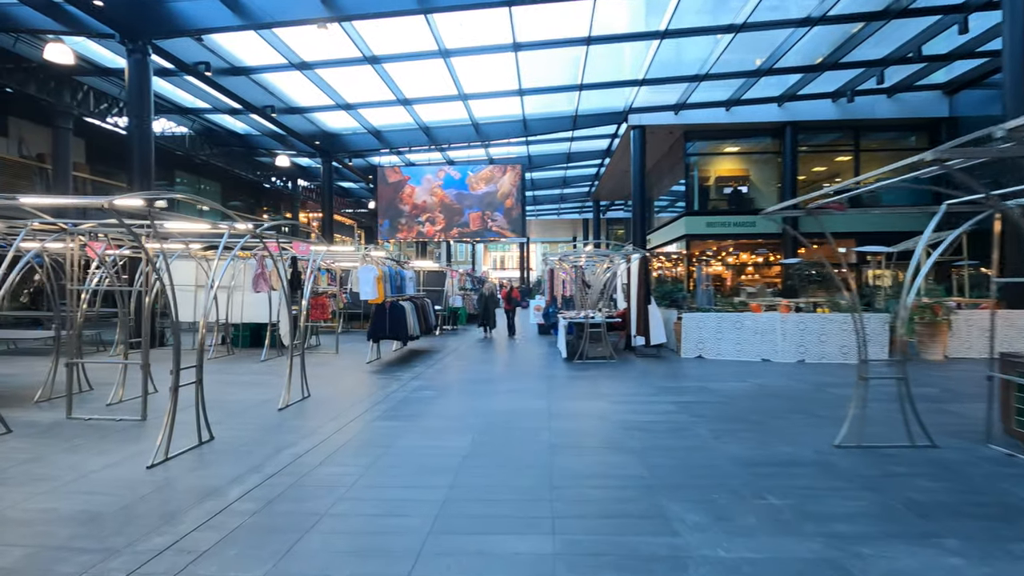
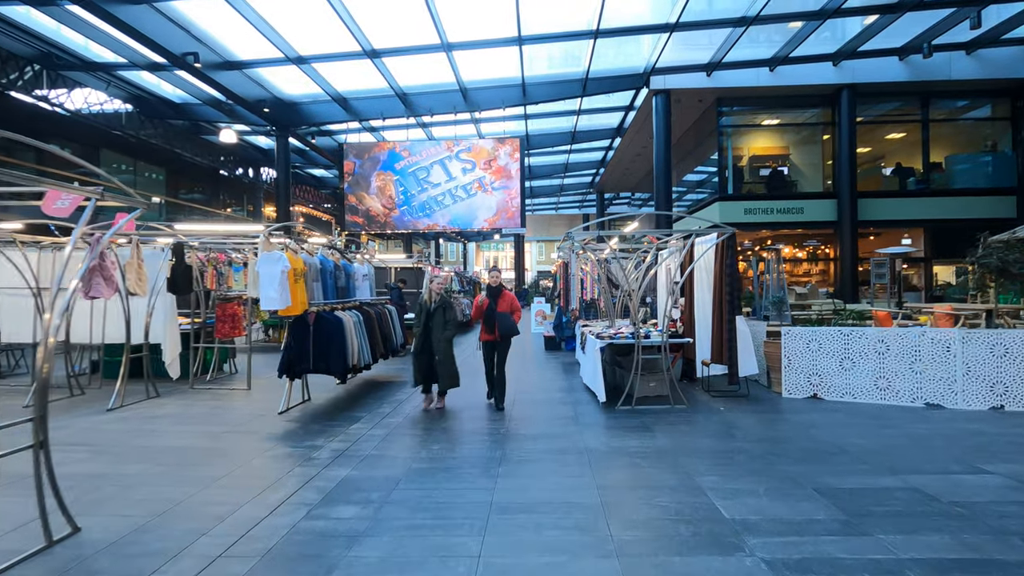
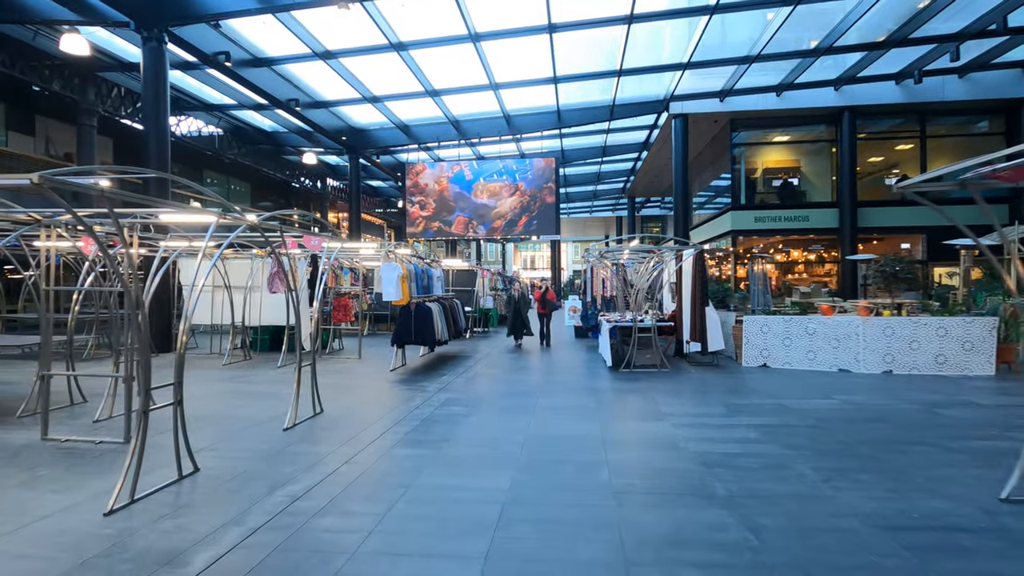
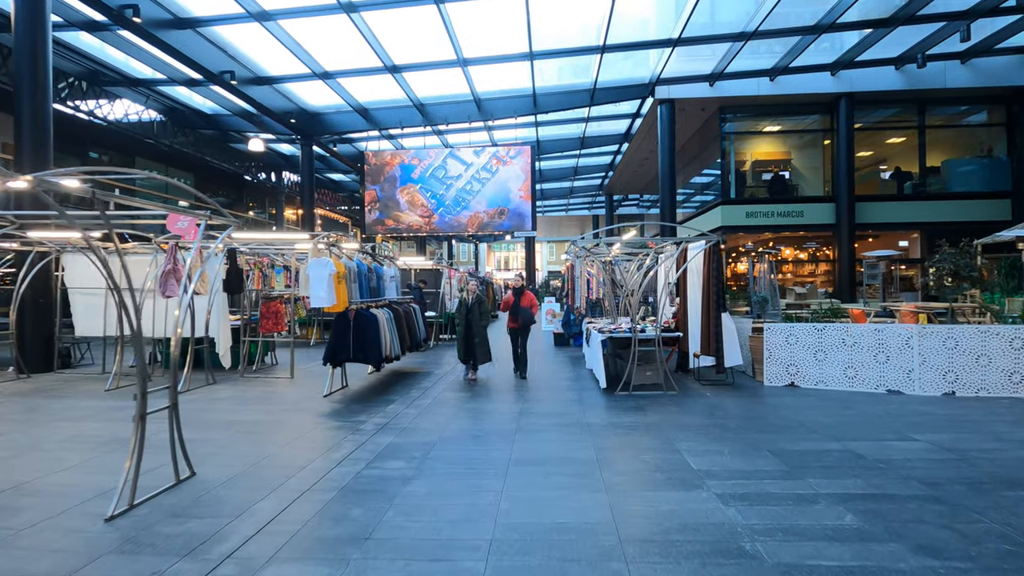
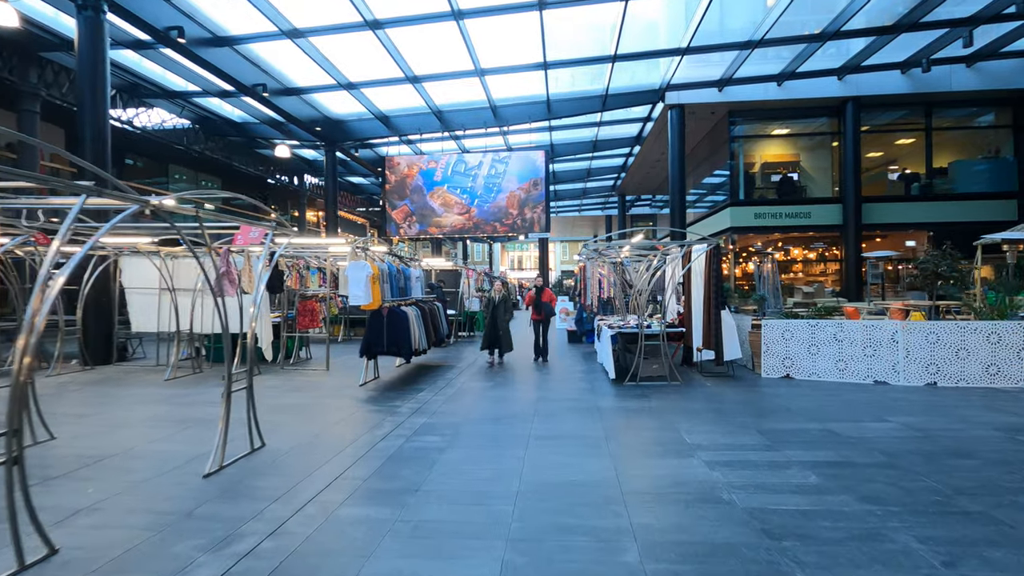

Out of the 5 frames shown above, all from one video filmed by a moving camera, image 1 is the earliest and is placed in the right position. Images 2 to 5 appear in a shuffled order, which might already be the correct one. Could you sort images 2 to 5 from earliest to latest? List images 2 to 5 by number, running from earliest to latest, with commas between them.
3, 5, 4, 2
